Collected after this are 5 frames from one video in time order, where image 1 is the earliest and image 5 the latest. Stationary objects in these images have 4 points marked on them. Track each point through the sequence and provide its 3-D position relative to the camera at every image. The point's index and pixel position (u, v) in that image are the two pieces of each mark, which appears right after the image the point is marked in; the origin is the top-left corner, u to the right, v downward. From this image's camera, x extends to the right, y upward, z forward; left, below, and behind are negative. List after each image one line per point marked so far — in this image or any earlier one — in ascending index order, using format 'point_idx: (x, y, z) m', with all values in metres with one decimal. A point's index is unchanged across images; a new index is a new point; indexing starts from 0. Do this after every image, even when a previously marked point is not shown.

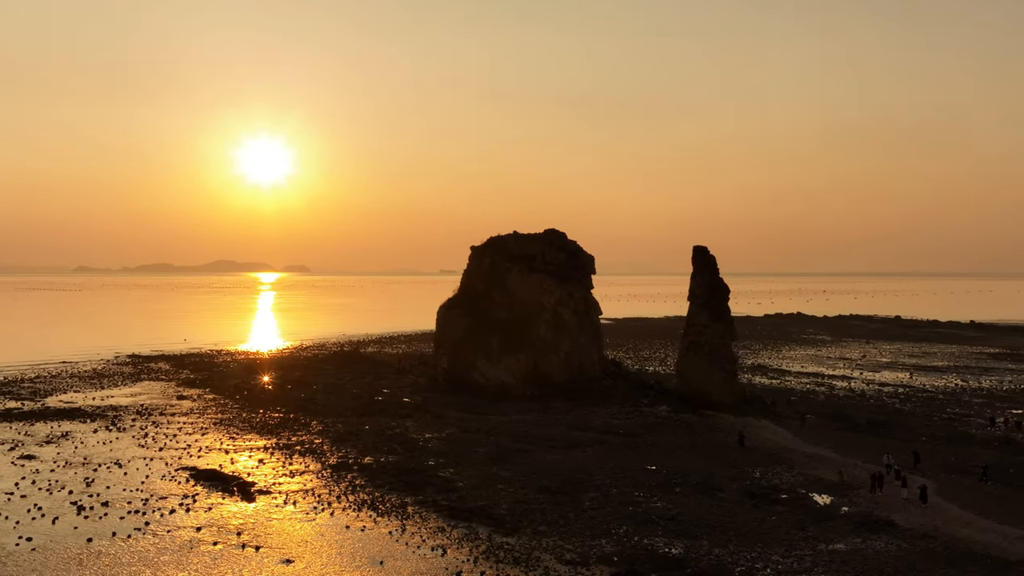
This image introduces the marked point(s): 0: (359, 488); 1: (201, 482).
0: (-3.4, -4.5, +17.3) m
1: (-7.4, -4.7, +18.5) m
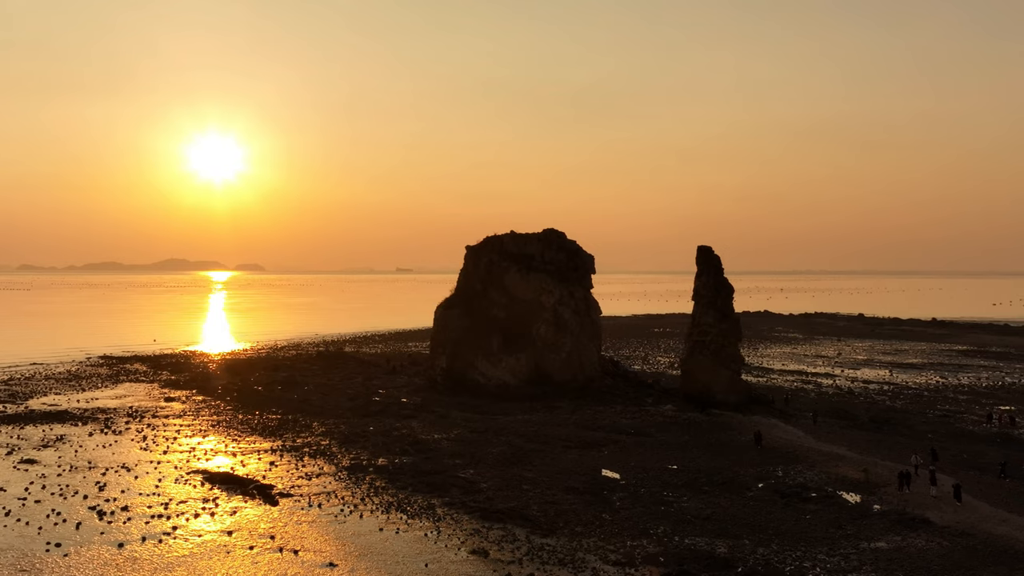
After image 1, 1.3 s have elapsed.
0: (-2.9, -4.5, +17.1) m
1: (-6.9, -4.7, +18.2) m
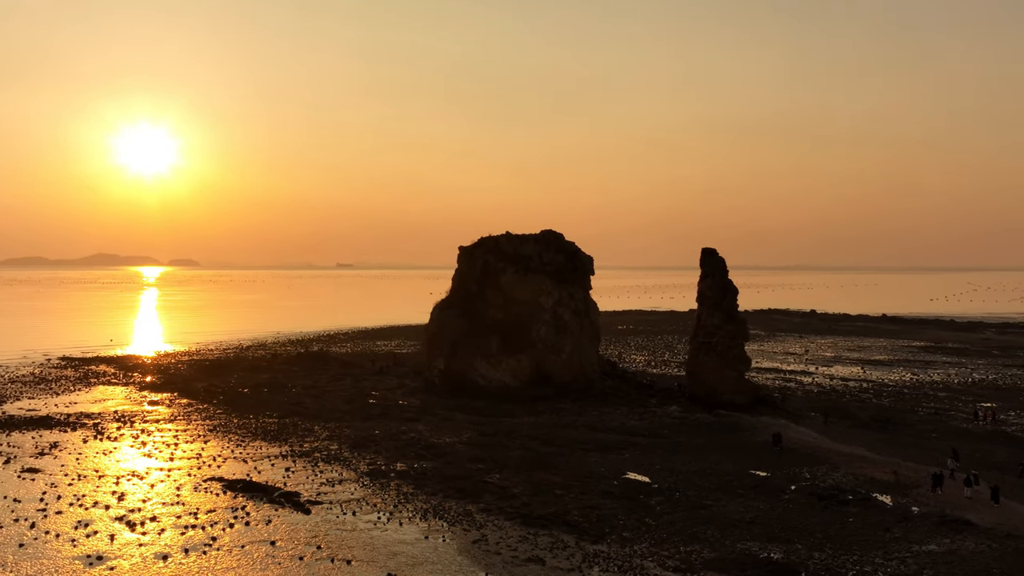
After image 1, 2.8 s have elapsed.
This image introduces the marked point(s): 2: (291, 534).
0: (-2.2, -4.6, +17.0) m
1: (-6.3, -4.8, +17.9) m
2: (-4.0, -4.5, +13.9) m
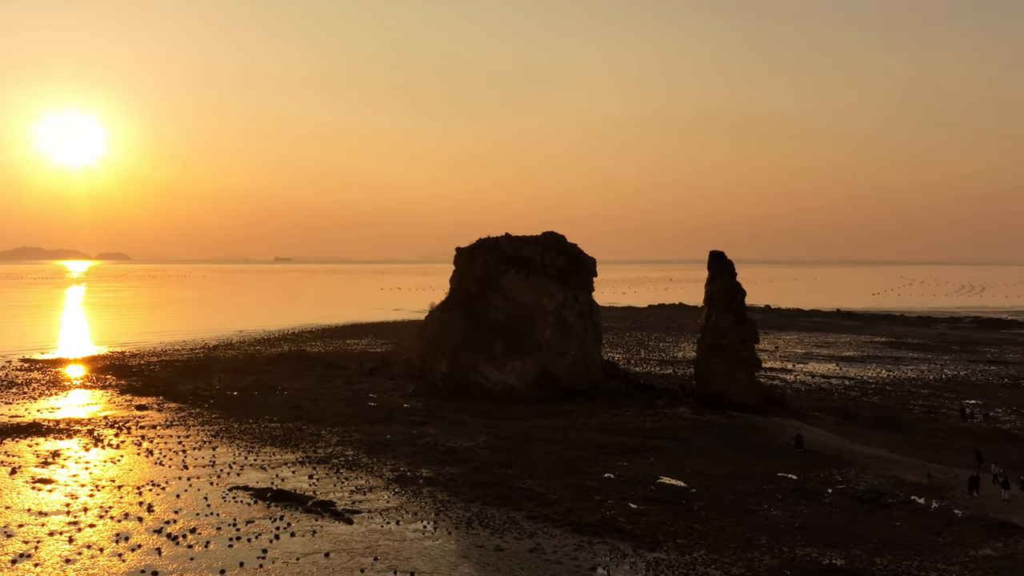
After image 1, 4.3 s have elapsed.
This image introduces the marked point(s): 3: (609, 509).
0: (-1.4, -4.7, +16.9) m
1: (-5.5, -4.9, +17.7) m
2: (-3.1, -4.6, +13.8) m
3: (+1.9, -4.5, +15.6) m
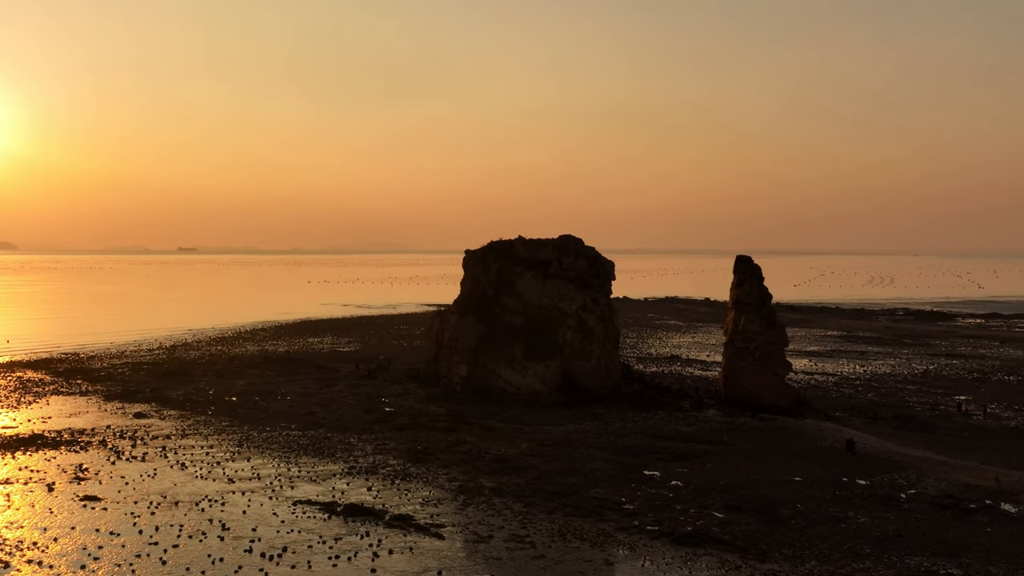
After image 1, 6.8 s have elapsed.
0: (+0.4, -5.0, +17.0) m
1: (-3.7, -5.2, +17.6) m
2: (-1.1, -4.9, +13.8) m
3: (+3.7, -4.7, +15.9) m
